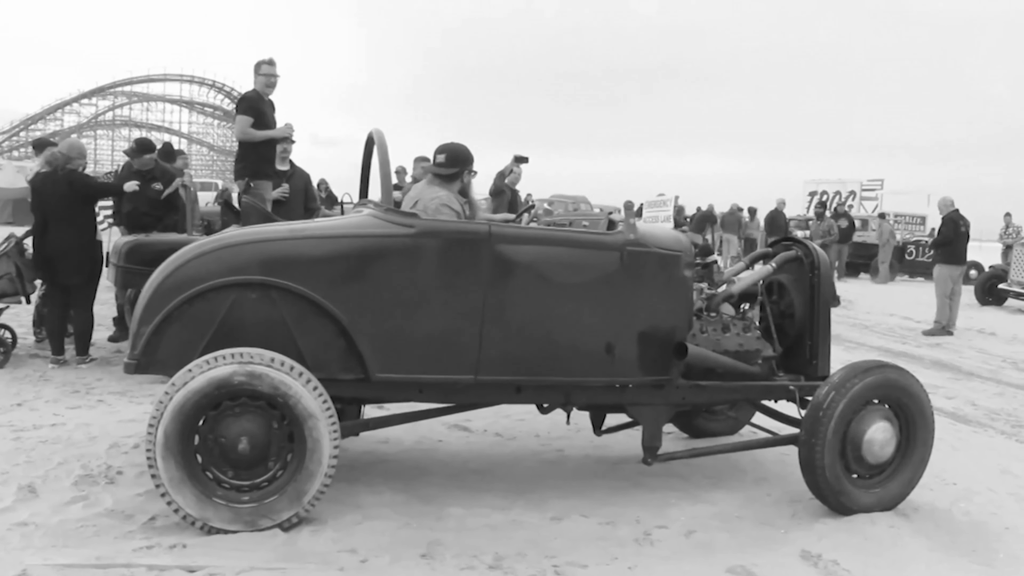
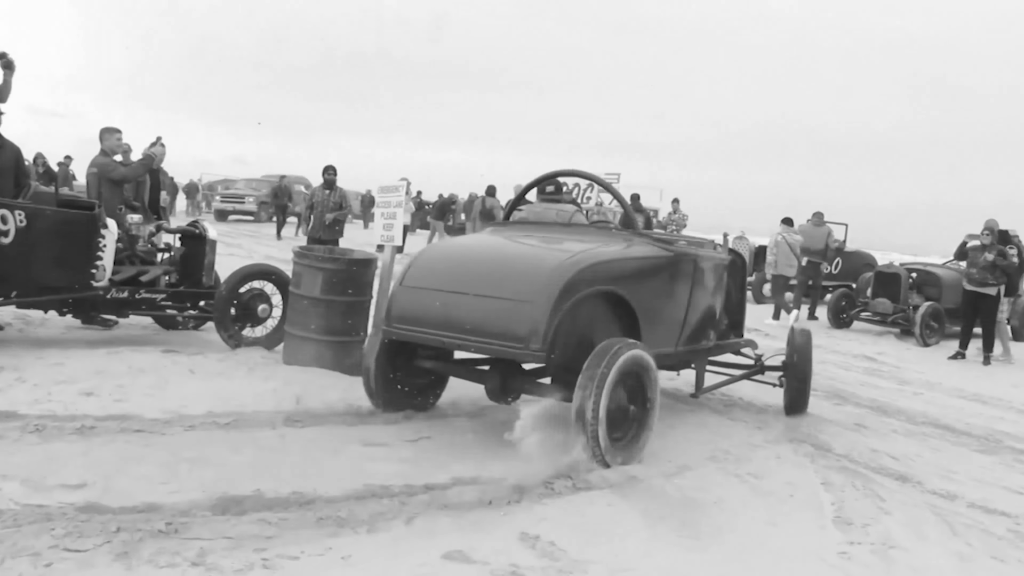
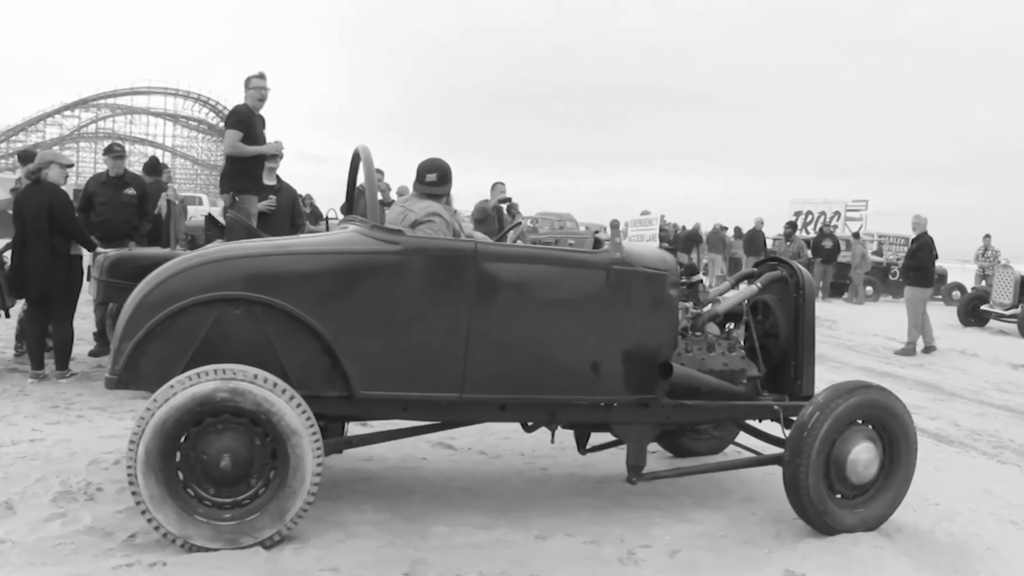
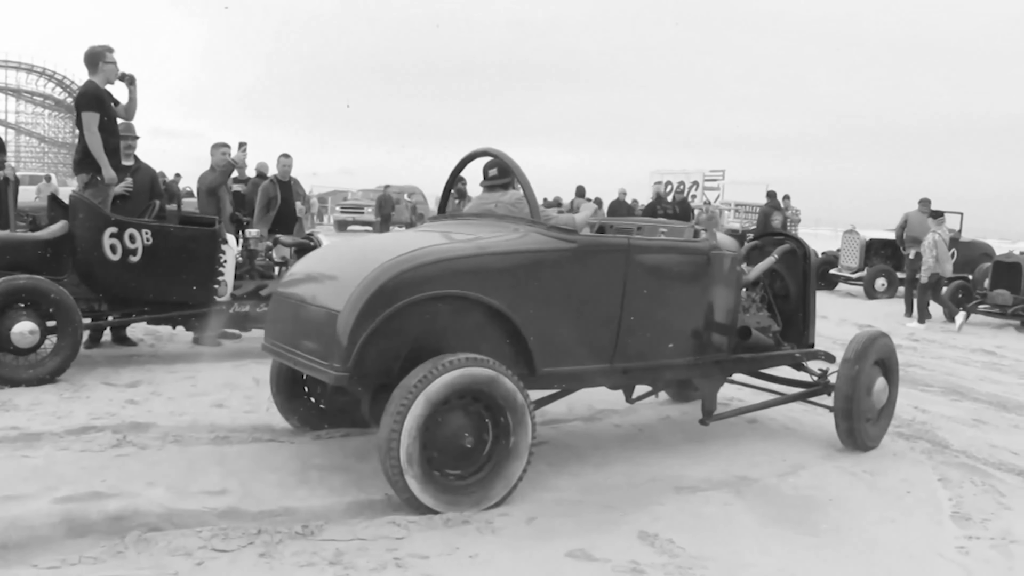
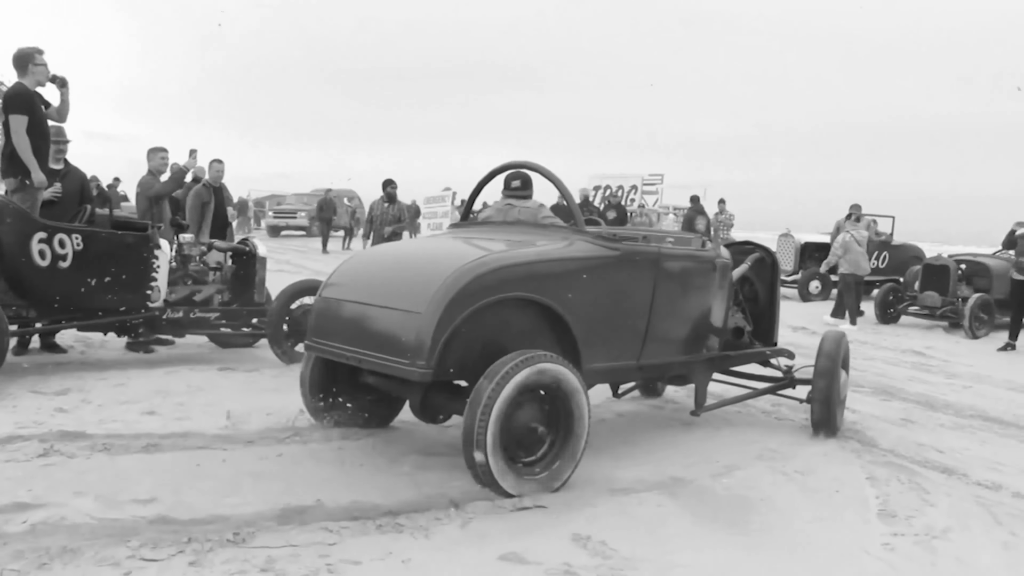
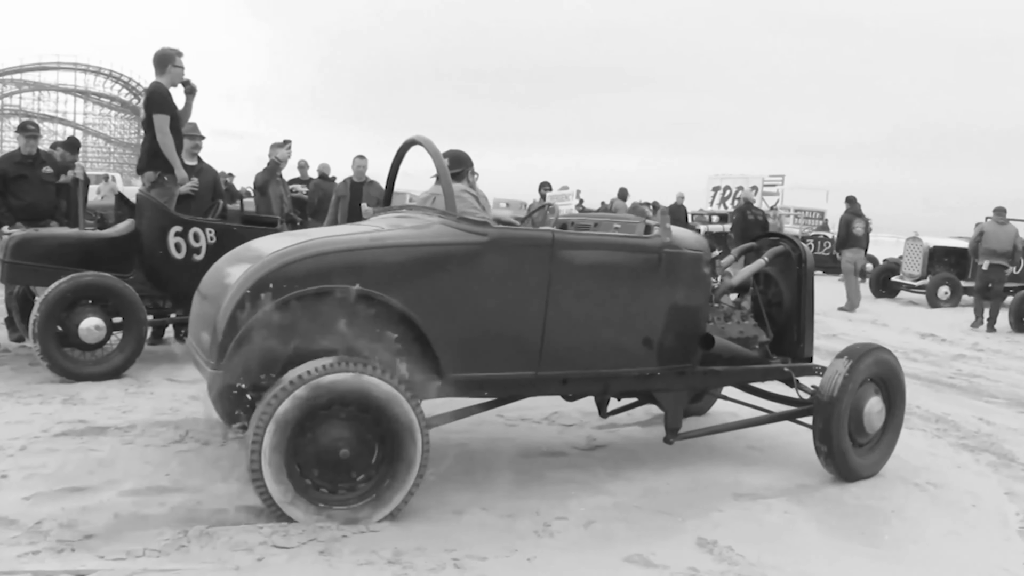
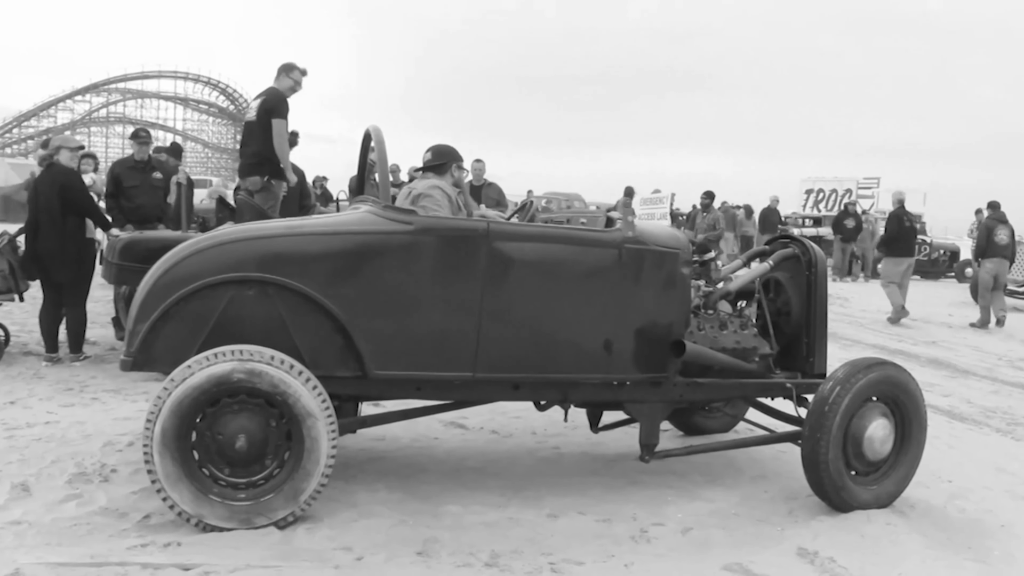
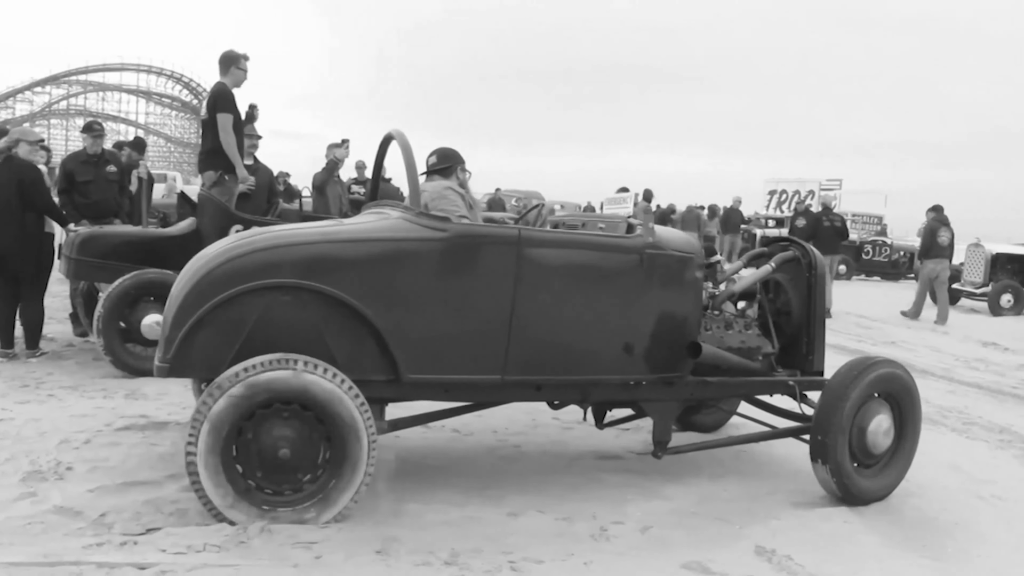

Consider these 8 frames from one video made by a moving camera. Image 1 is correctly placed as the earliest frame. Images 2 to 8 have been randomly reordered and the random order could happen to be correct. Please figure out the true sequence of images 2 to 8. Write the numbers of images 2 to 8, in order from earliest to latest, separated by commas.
3, 7, 8, 6, 4, 5, 2
